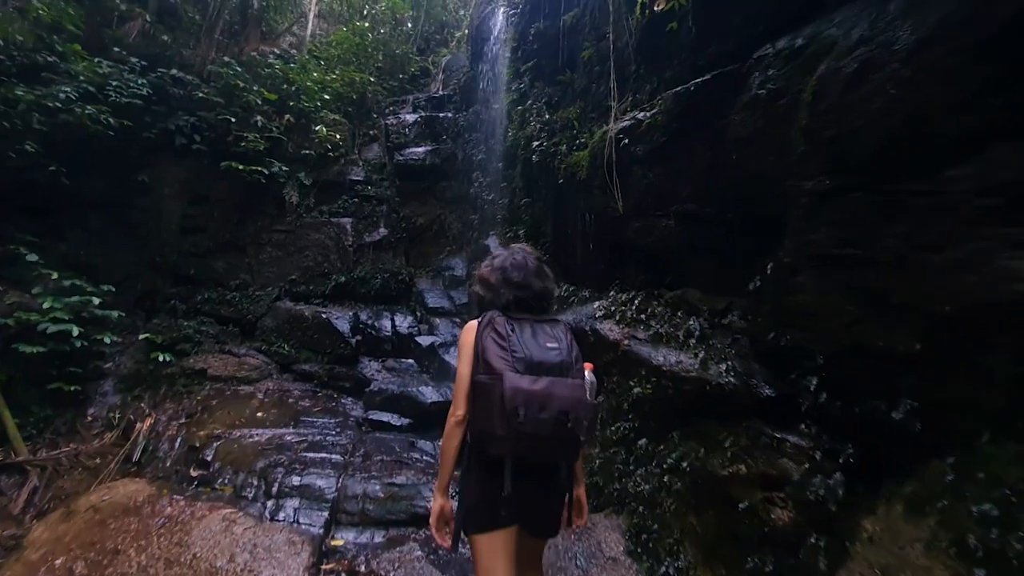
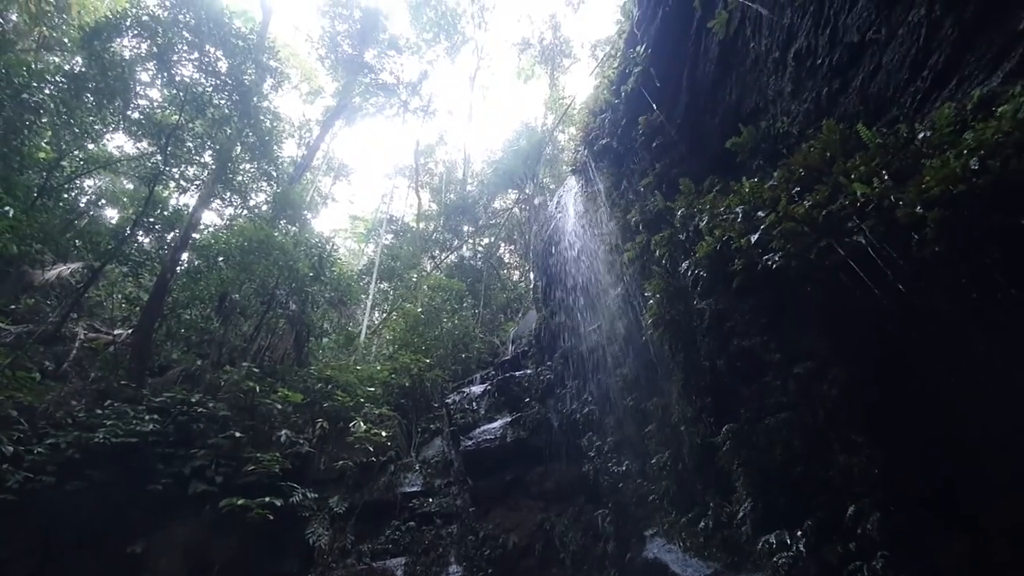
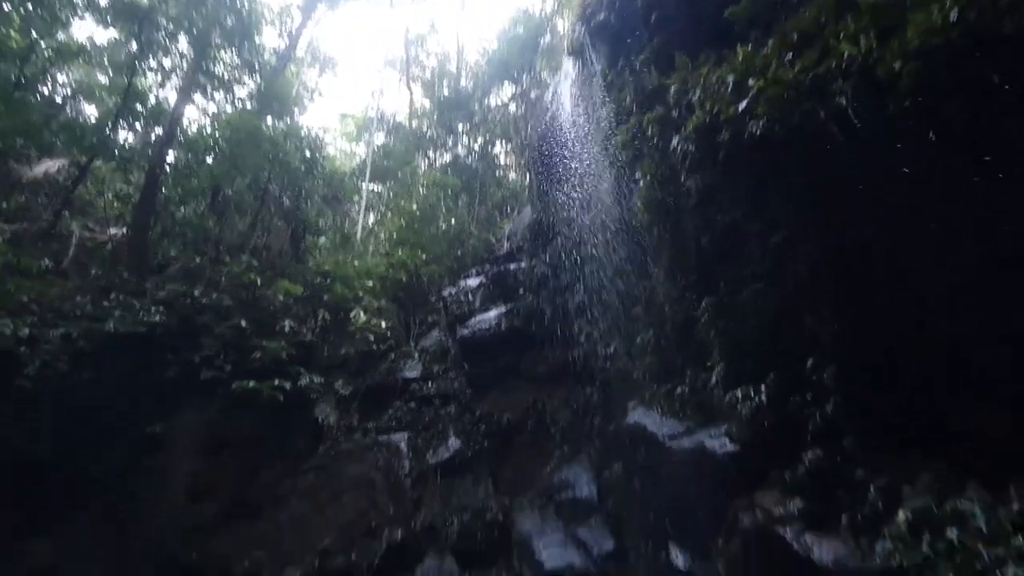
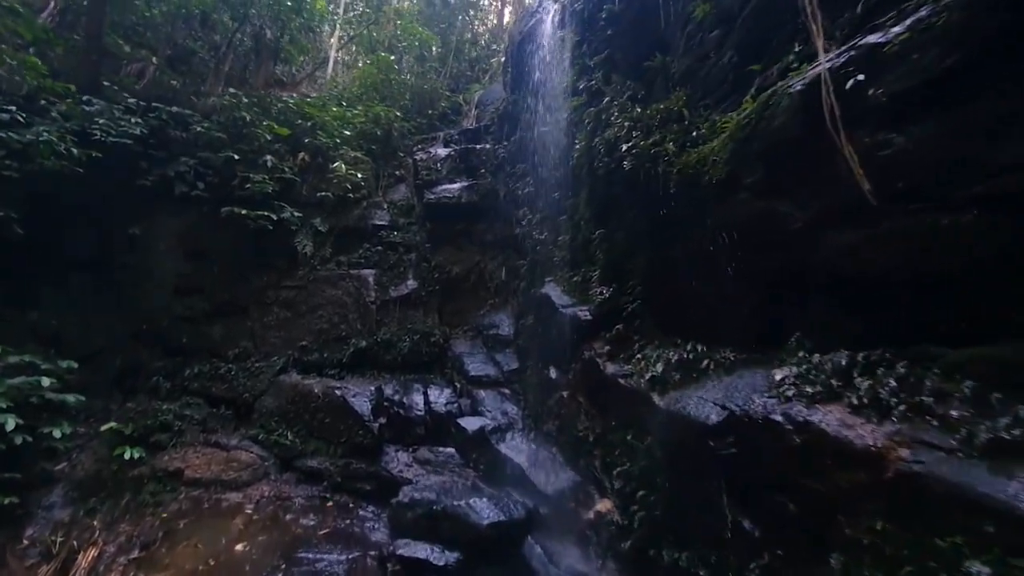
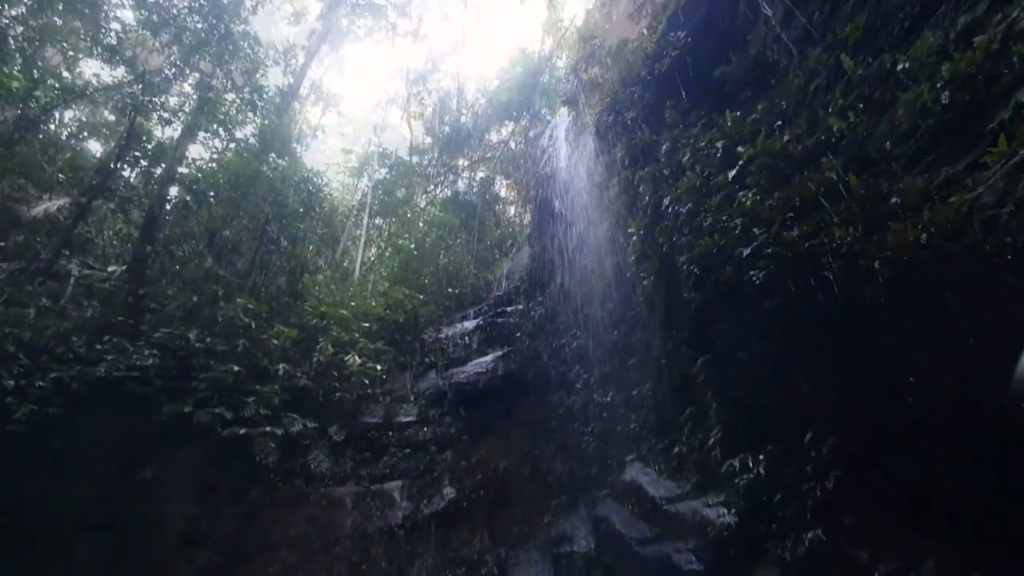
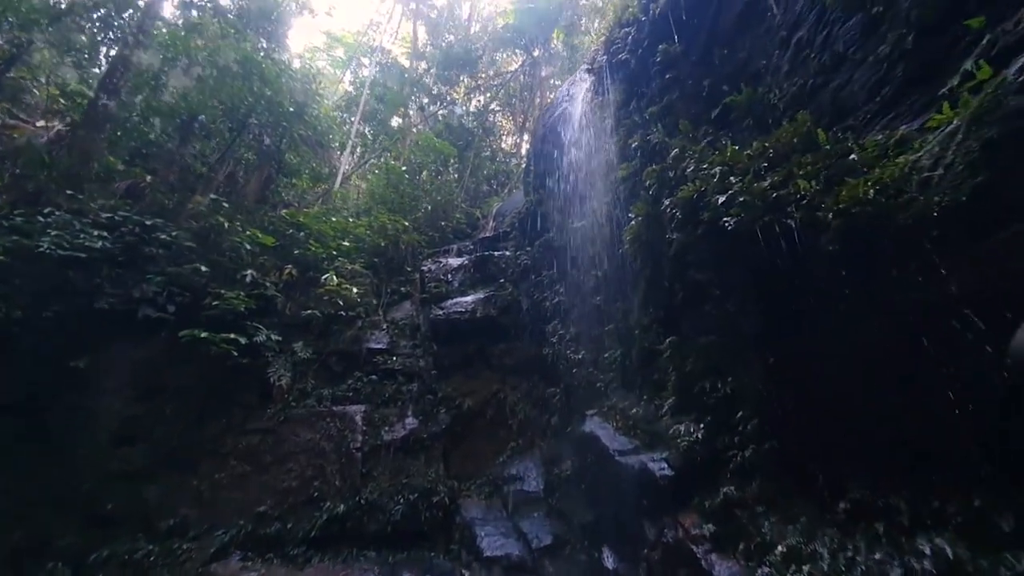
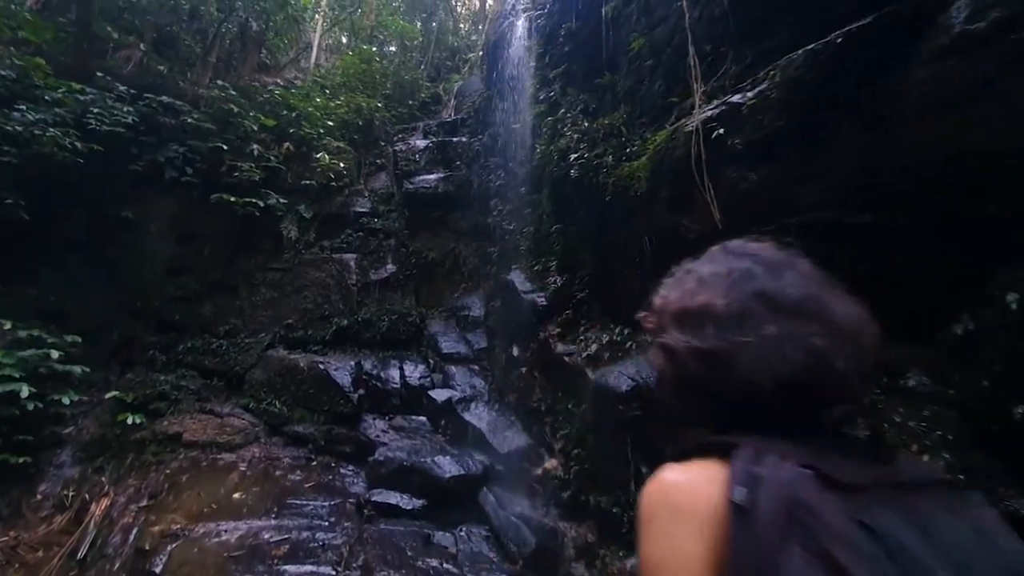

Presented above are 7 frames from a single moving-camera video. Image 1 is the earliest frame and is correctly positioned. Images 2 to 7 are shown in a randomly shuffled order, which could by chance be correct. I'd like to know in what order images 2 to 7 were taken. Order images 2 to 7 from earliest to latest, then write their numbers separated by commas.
7, 4, 6, 5, 2, 3
